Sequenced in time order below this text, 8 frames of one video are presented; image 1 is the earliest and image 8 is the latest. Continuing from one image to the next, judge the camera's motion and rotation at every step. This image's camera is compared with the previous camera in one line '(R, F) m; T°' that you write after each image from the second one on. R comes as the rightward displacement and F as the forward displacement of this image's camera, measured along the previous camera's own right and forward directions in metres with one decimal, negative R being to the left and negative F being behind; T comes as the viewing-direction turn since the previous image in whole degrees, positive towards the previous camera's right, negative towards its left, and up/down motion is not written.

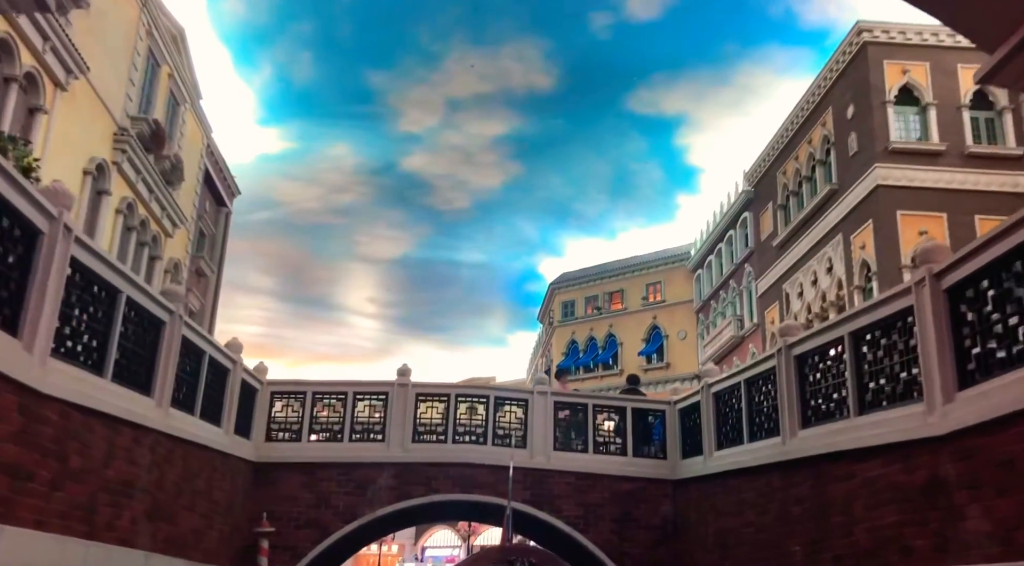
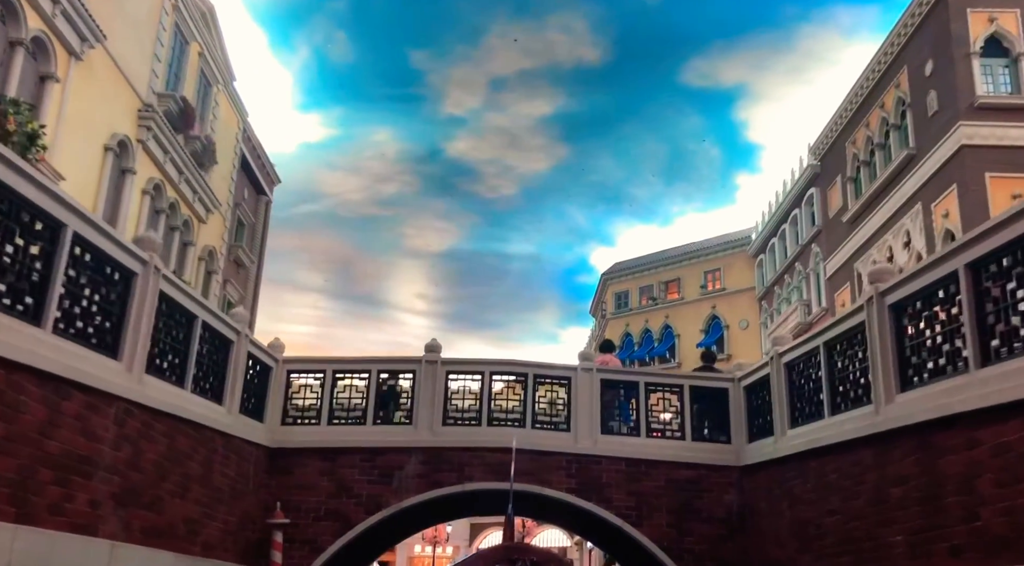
(+0.2, +1.3) m; -4°
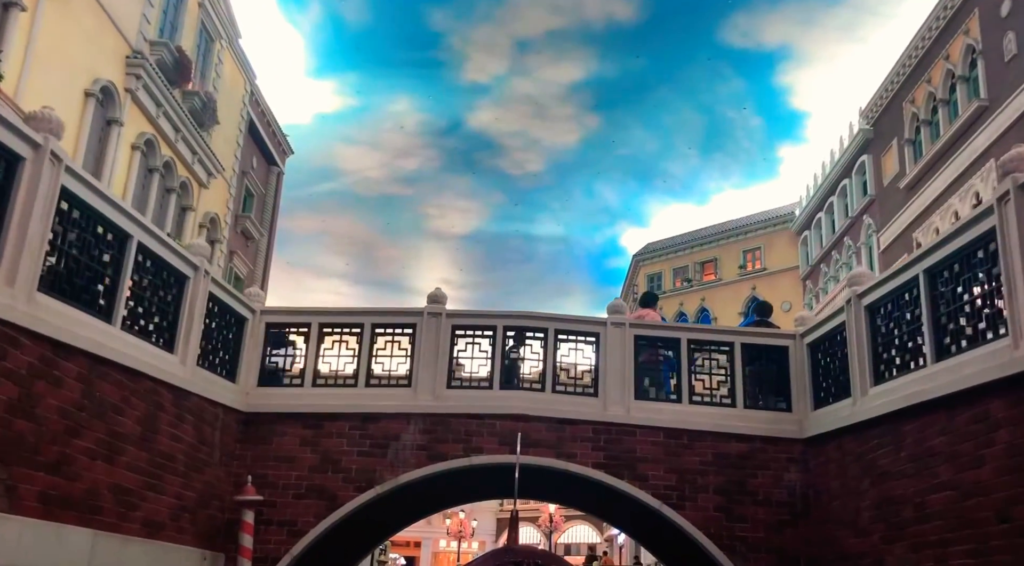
(+0.1, +1.6) m; -2°
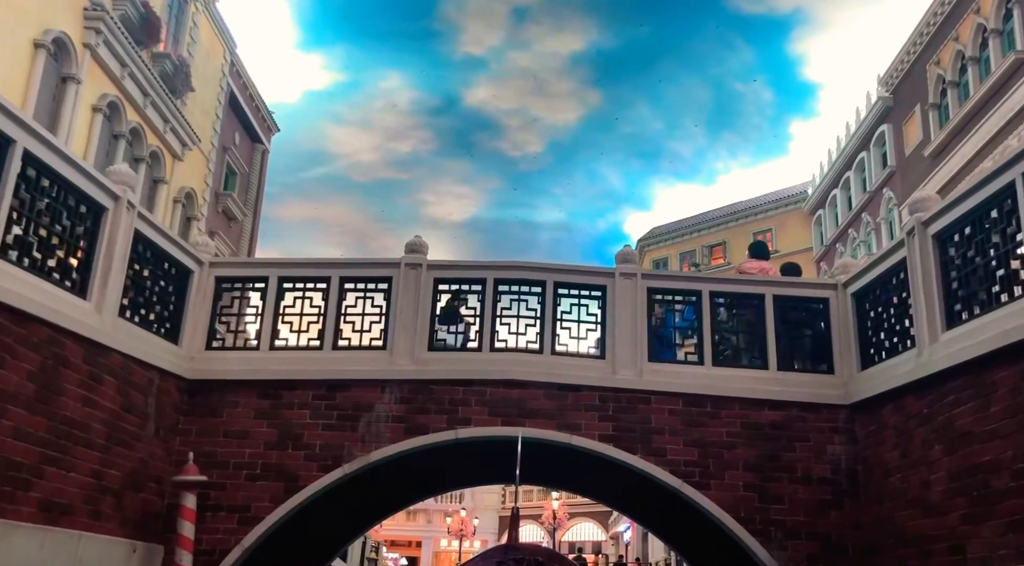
(+0.1, +1.3) m; 0°
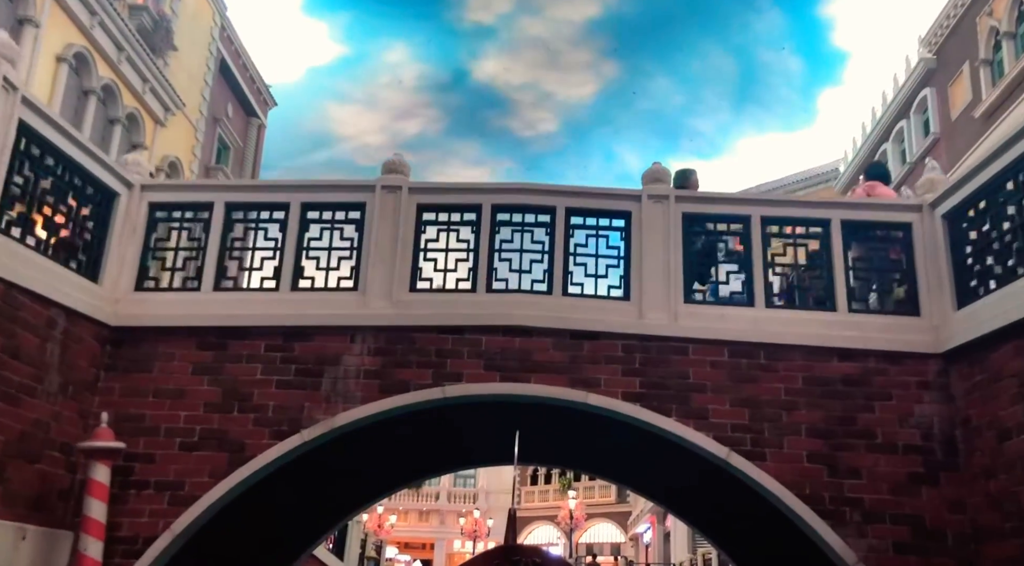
(+0.1, +1.5) m; -1°
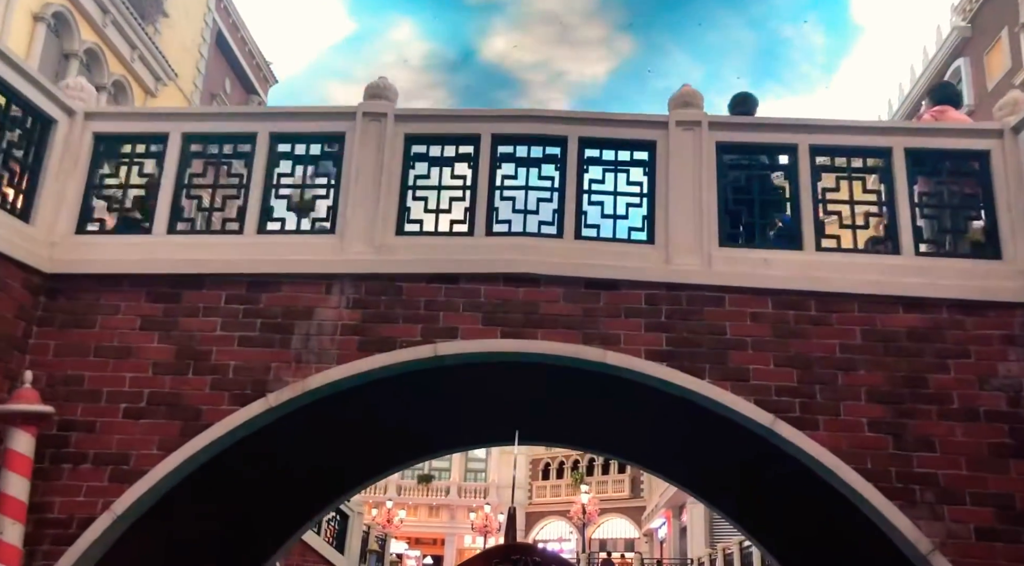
(0.0, +0.9) m; -1°
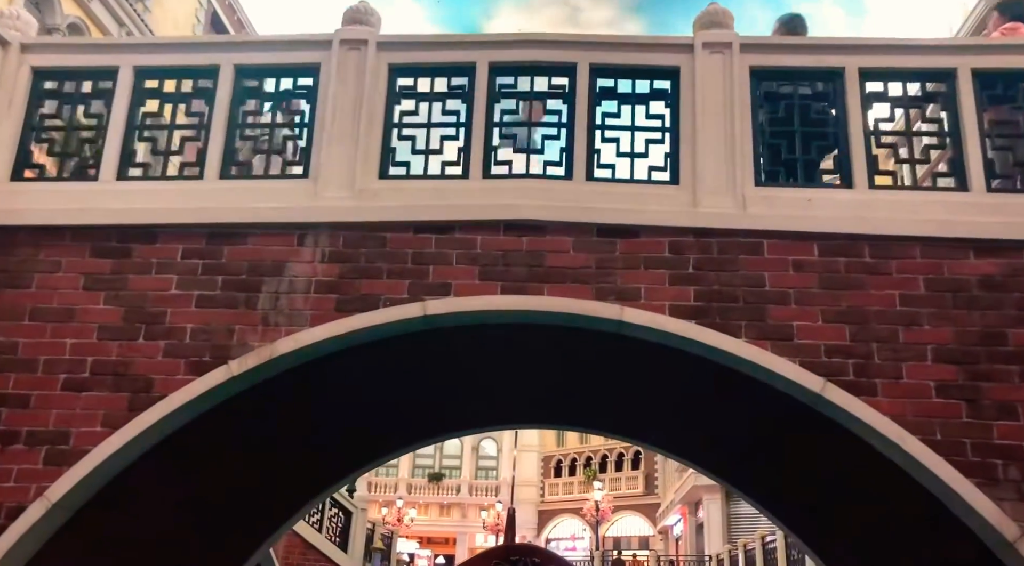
(0.0, +0.7) m; -1°
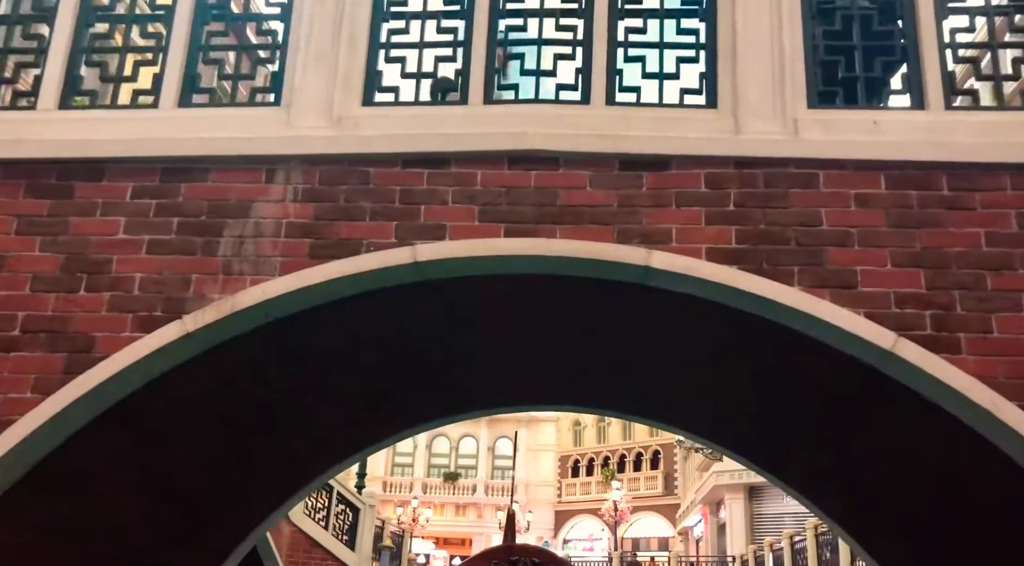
(0.0, +0.7) m; -1°
